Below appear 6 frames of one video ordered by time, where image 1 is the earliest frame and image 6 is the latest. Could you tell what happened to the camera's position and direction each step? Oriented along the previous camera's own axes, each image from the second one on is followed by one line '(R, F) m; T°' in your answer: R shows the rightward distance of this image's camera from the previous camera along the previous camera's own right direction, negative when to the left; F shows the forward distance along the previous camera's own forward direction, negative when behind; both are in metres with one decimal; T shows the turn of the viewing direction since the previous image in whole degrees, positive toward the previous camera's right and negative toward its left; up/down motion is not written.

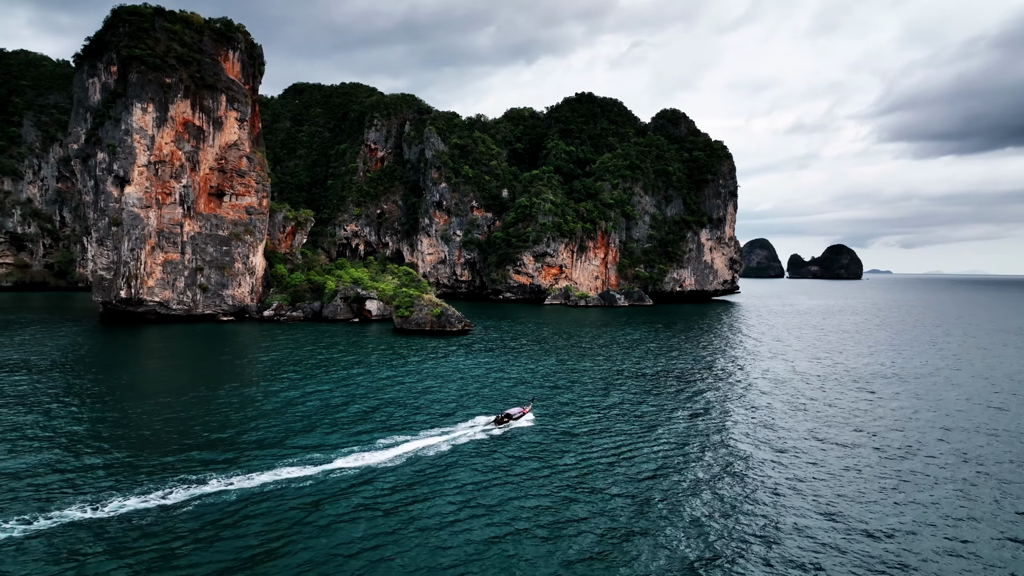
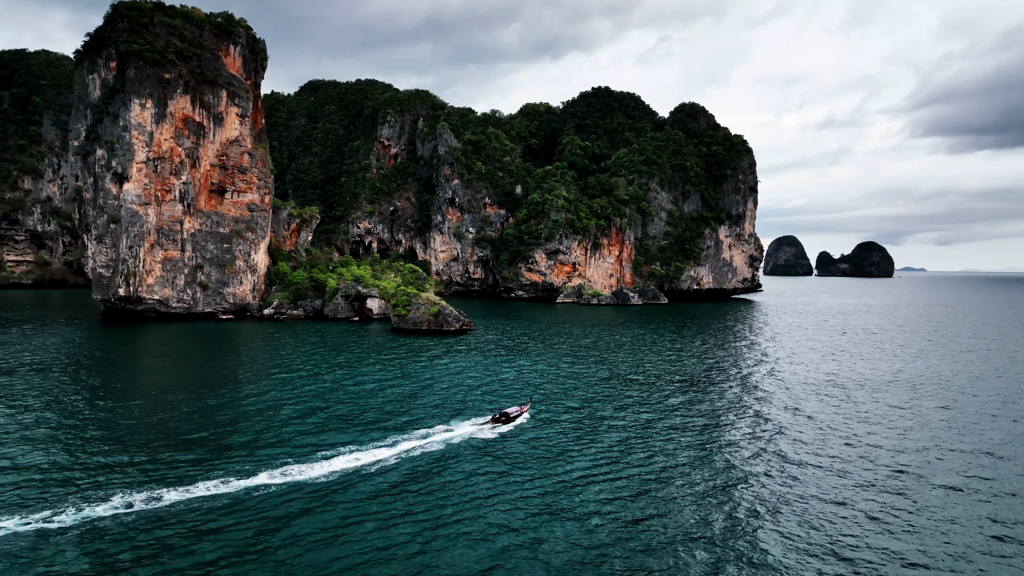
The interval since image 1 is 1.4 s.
(+1.2, +1.4) m; -2°
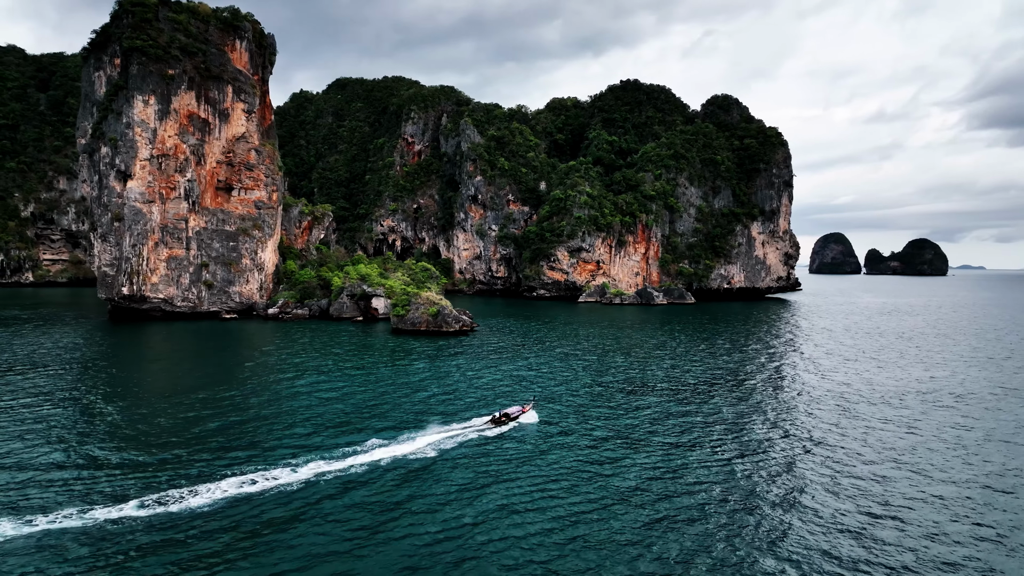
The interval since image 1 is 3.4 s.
(+1.7, +2.2) m; -3°
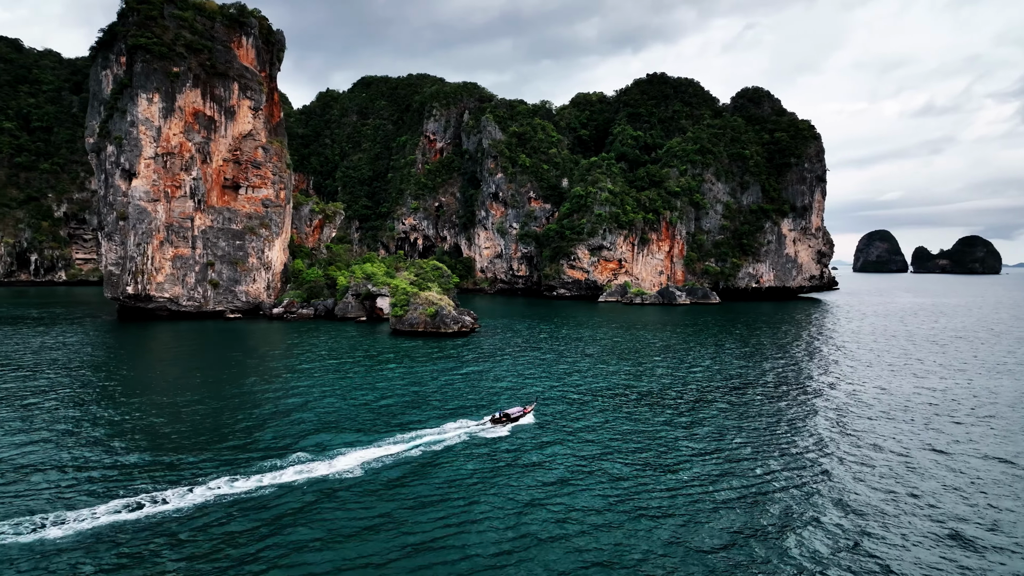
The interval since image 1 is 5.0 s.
(+1.6, +1.7) m; -3°
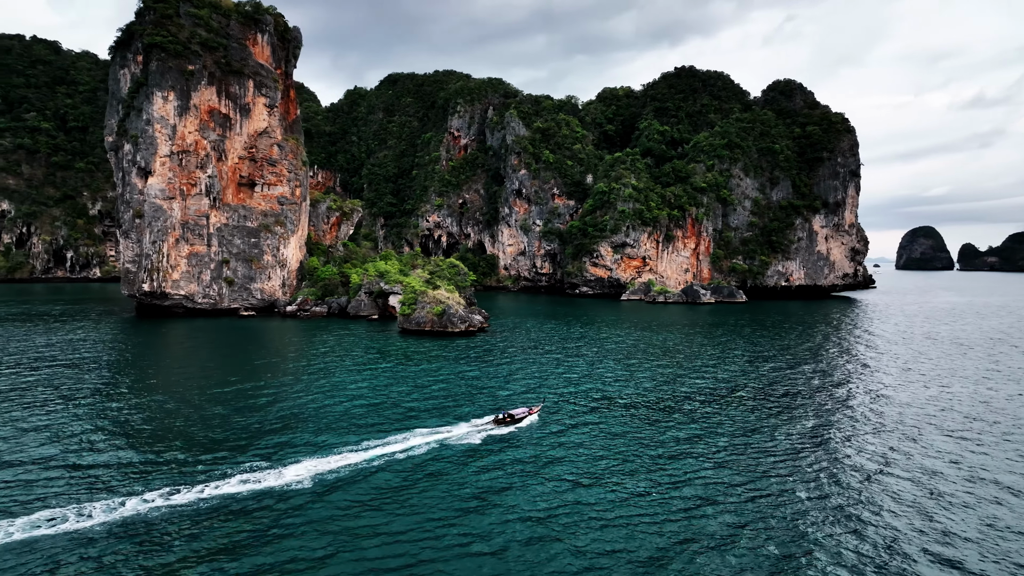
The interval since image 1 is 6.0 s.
(+1.0, +1.3) m; -3°
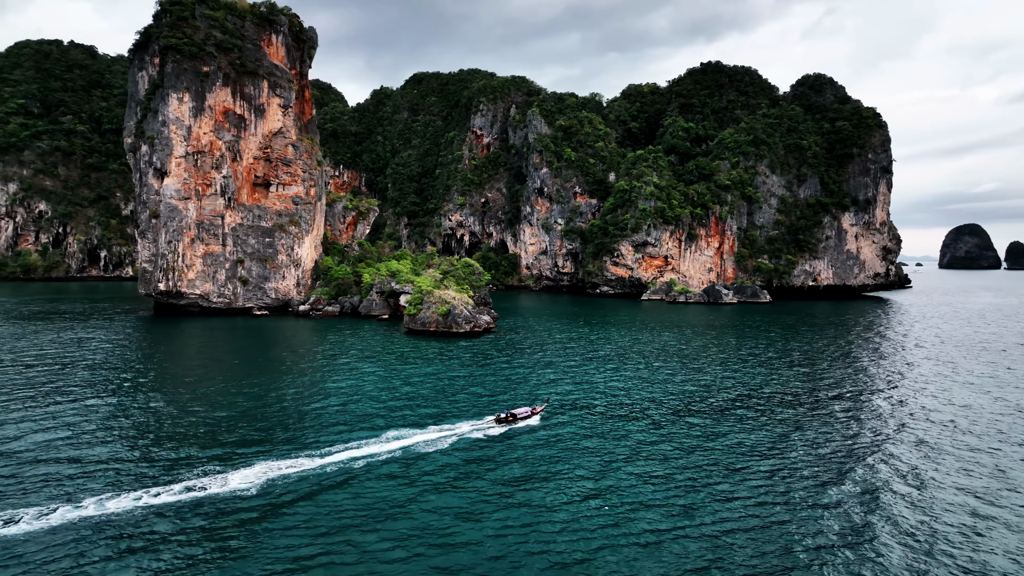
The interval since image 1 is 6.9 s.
(+1.1, +0.9) m; -3°
